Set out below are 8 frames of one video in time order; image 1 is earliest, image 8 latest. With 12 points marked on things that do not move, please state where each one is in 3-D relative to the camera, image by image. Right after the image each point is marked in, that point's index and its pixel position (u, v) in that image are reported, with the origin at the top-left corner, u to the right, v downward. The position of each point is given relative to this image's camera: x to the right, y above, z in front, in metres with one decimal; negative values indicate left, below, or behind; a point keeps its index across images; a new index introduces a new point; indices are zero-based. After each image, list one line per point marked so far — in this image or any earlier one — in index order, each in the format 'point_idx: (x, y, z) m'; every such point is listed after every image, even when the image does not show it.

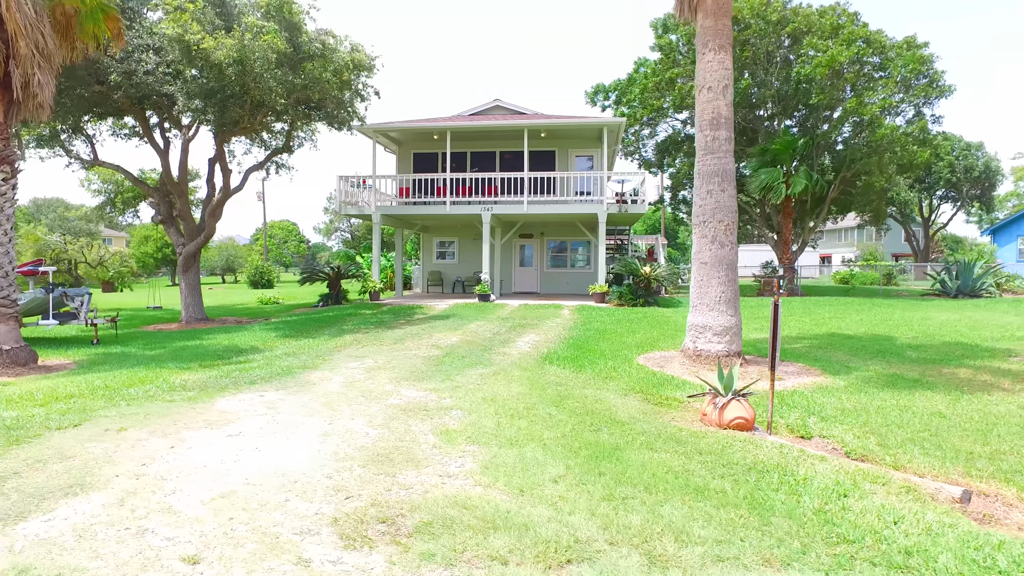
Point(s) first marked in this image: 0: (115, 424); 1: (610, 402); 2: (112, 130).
0: (-3.3, -1.1, +5.2) m
1: (+1.0, -1.1, +6.1) m
2: (-10.8, +4.2, +17.0) m
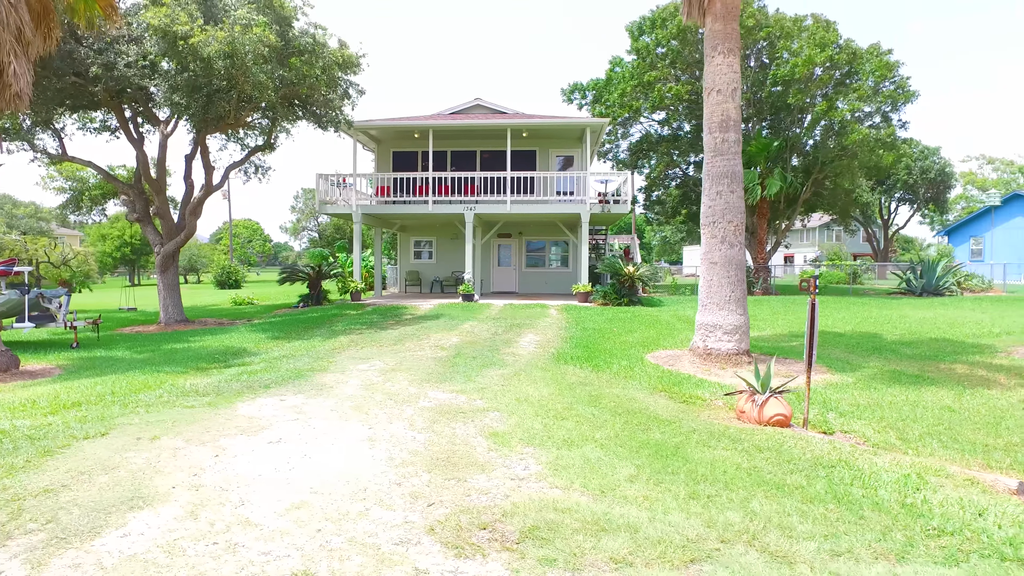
0: (-2.9, -1.1, +4.9) m
1: (+1.3, -1.1, +6.1) m
2: (-11.2, +4.2, +16.3) m
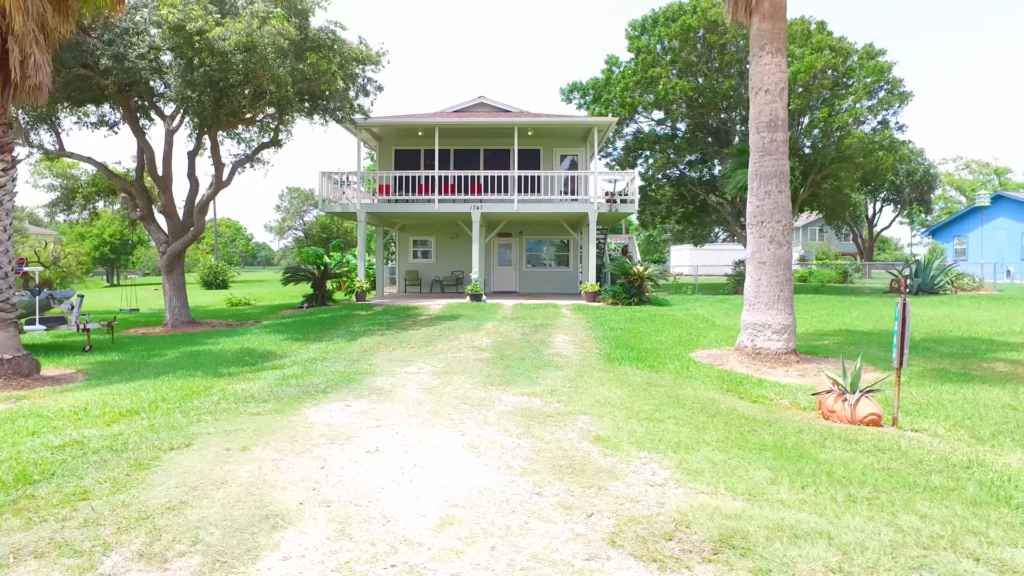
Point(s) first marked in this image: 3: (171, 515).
0: (-2.1, -1.1, +4.7) m
1: (+2.0, -1.1, +6.0) m
2: (-10.8, +4.2, +15.7) m
3: (-1.8, -1.2, +3.3) m
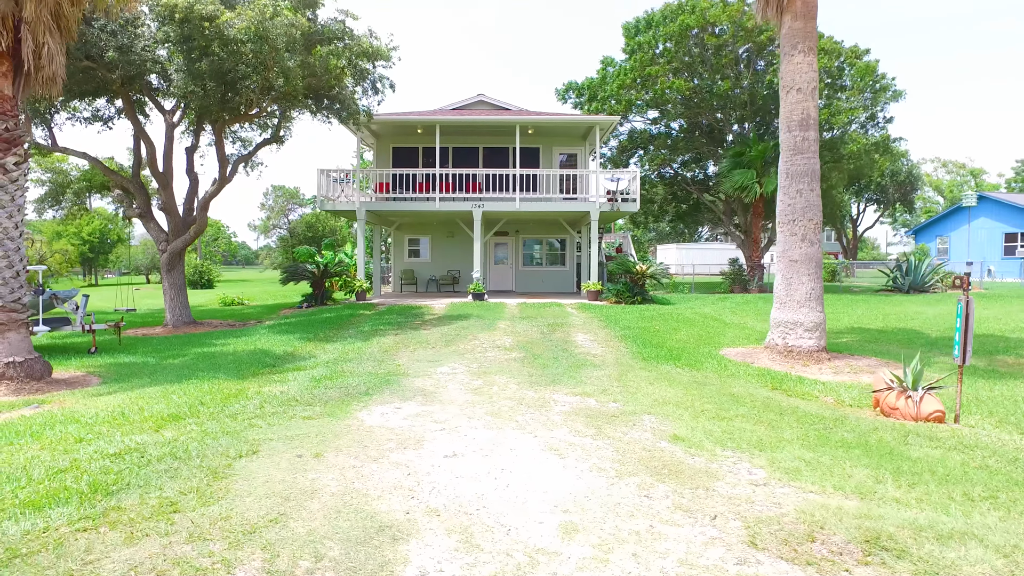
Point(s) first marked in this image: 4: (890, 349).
0: (-1.5, -1.1, +4.5) m
1: (+2.6, -1.1, +6.0) m
2: (-10.6, +4.2, +15.2) m
3: (-1.1, -1.2, +3.1) m
4: (+6.0, -1.0, +10.0) m
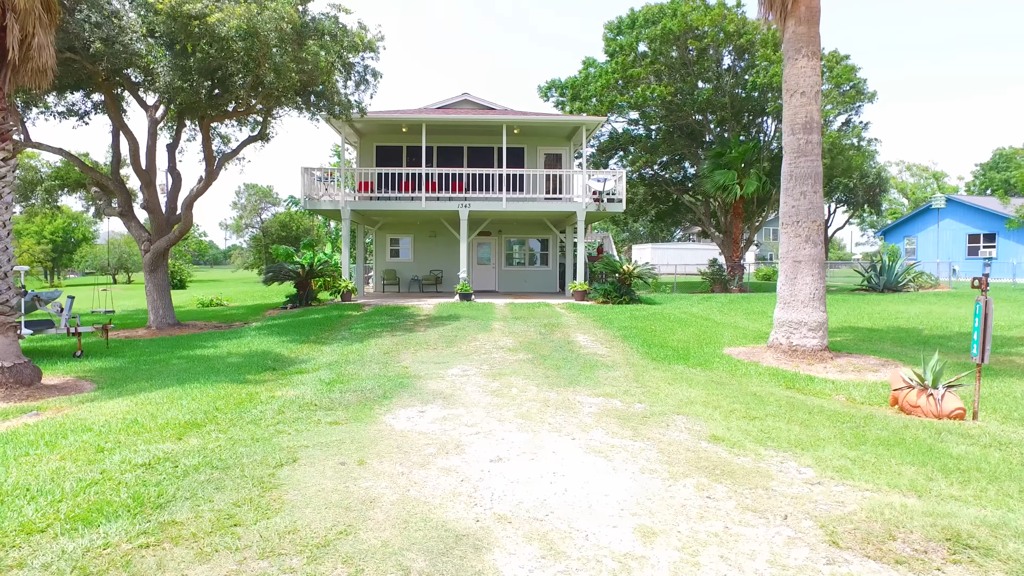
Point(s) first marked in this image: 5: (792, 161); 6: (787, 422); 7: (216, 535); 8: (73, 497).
0: (-1.2, -1.1, +4.3) m
1: (+2.8, -1.1, +6.0) m
2: (-10.8, +4.2, +14.6) m
3: (-0.8, -1.2, +2.9) m
4: (+6.0, -1.0, +10.2) m
5: (+4.0, +1.8, +9.0) m
6: (+2.3, -1.1, +5.2) m
7: (-1.4, -1.2, +2.9) m
8: (-2.4, -1.2, +3.5) m
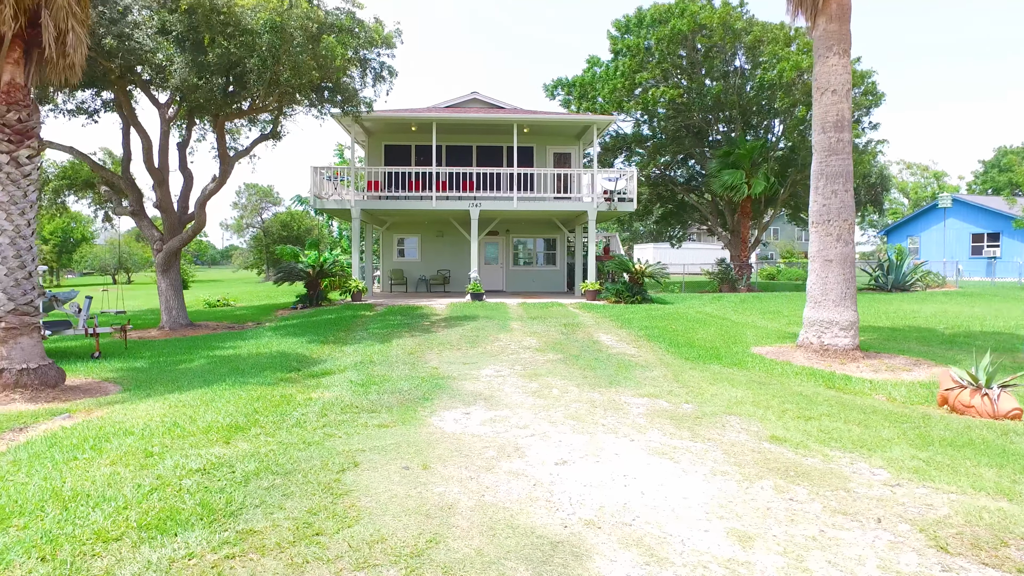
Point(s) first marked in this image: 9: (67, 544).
0: (-0.8, -1.1, +4.2) m
1: (+3.2, -1.1, +5.9) m
2: (-10.5, +4.2, +14.4) m
3: (-0.3, -1.2, +2.8) m
4: (+6.4, -0.9, +10.1) m
5: (+4.4, +1.8, +8.9) m
6: (+2.7, -1.1, +5.1) m
7: (-0.9, -1.1, +2.8) m
8: (-2.0, -1.2, +3.4) m
9: (-2.0, -1.2, +2.9) m
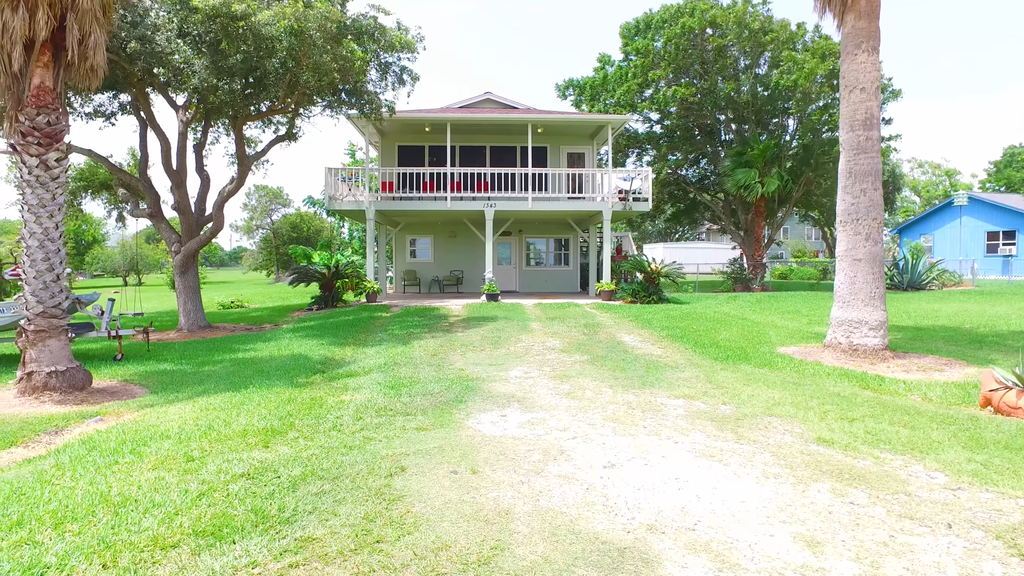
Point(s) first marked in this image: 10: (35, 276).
0: (-0.5, -1.1, +4.1) m
1: (+3.5, -1.1, +5.8) m
2: (-10.1, +4.1, +14.4) m
3: (0.0, -1.2, +2.8) m
4: (+6.8, -0.9, +10.0) m
5: (+4.7, +1.8, +8.8) m
6: (+3.0, -1.1, +5.0) m
7: (-0.6, -1.1, +2.8) m
8: (-1.7, -1.2, +3.3) m
9: (-1.7, -1.2, +2.8) m
10: (-5.7, +0.1, +7.5) m
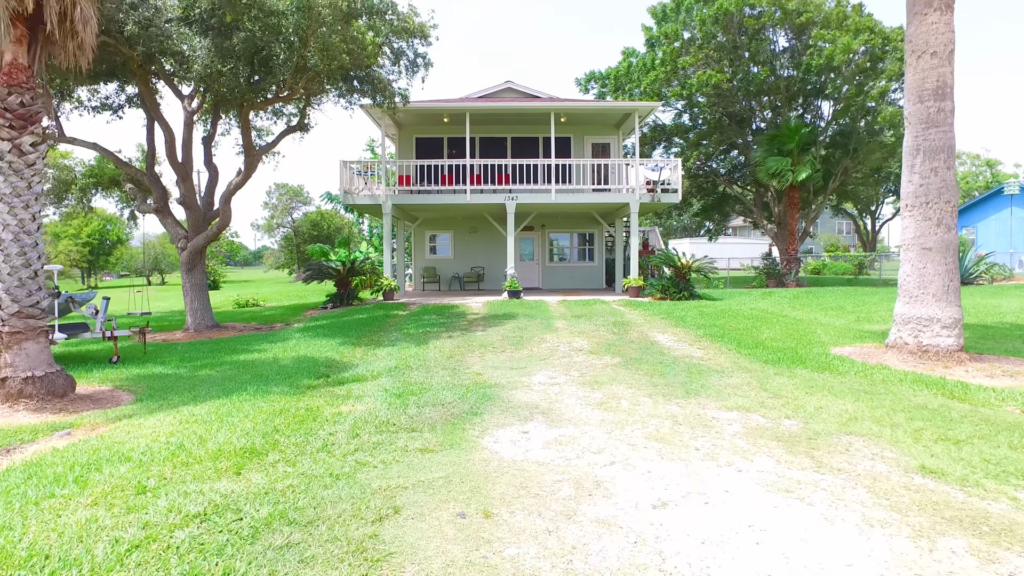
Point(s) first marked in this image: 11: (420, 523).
0: (-0.3, -1.1, +3.3) m
1: (+3.7, -1.0, +4.8) m
2: (-9.6, +4.1, +13.9) m
3: (0.0, -1.1, +1.9) m
4: (+7.1, -0.8, +8.9) m
5: (+5.0, +1.9, +7.7) m
6: (+3.2, -1.0, +4.0) m
7: (-0.6, -1.1, +1.9) m
8: (-1.6, -1.1, +2.5) m
9: (-1.6, -1.1, +2.0) m
10: (-5.4, +0.2, +6.8) m
11: (-0.4, -1.1, +3.0) m
